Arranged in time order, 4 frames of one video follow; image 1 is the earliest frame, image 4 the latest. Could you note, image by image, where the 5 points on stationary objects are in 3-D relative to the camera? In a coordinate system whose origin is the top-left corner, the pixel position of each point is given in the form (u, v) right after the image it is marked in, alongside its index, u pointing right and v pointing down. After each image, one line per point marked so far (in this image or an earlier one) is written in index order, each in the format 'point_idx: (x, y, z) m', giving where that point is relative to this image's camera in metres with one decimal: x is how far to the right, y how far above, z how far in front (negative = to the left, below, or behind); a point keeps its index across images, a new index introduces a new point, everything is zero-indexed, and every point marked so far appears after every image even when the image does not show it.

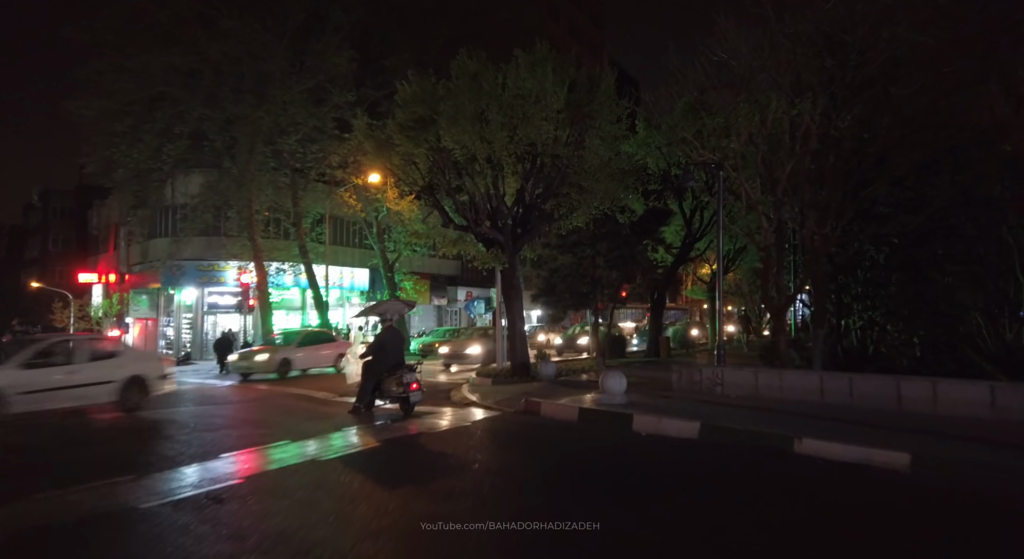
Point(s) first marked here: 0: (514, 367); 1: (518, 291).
0: (0.0, -2.3, +14.4) m
1: (+0.2, -0.3, +14.8) m
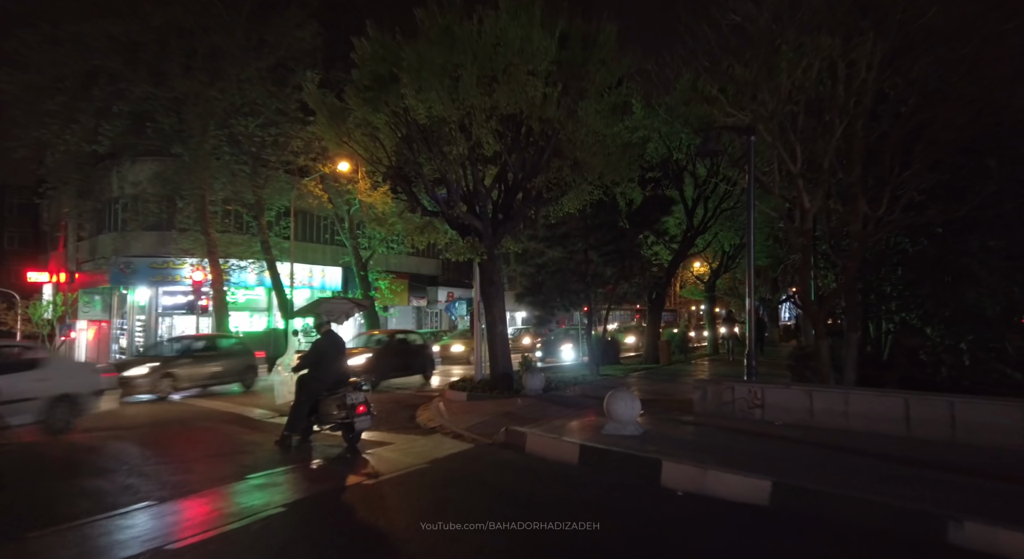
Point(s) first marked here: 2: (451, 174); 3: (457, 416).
0: (-0.4, -2.2, +12.2) m
1: (-0.3, -0.2, +12.5) m
2: (-1.3, +2.2, +11.9) m
3: (-0.9, -2.3, +9.4) m
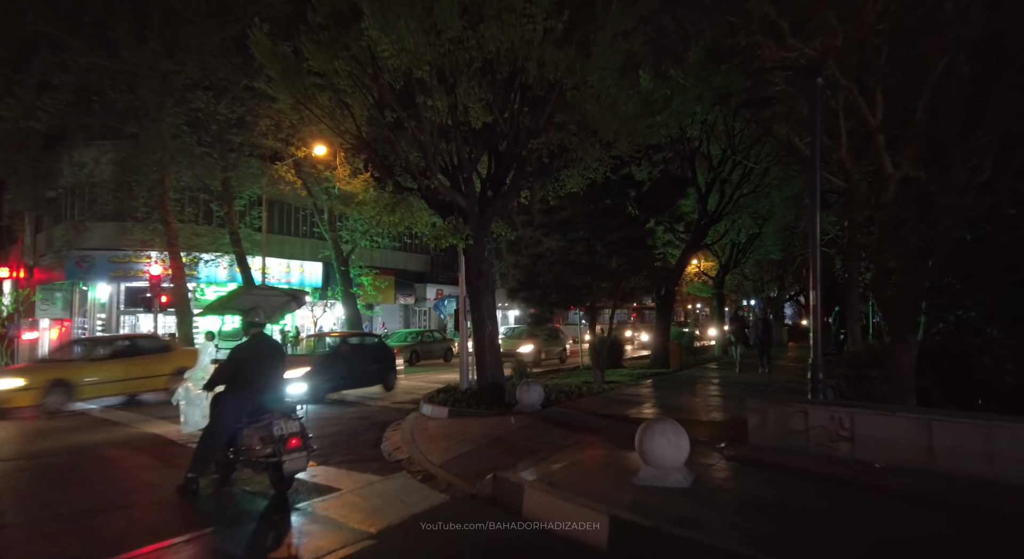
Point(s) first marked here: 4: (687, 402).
0: (-0.6, -2.0, +10.1) m
1: (-0.4, 0.0, +10.4) m
2: (-1.4, +2.4, +9.8) m
3: (-1.0, -2.1, +7.3) m
4: (+3.0, -2.1, +9.5) m
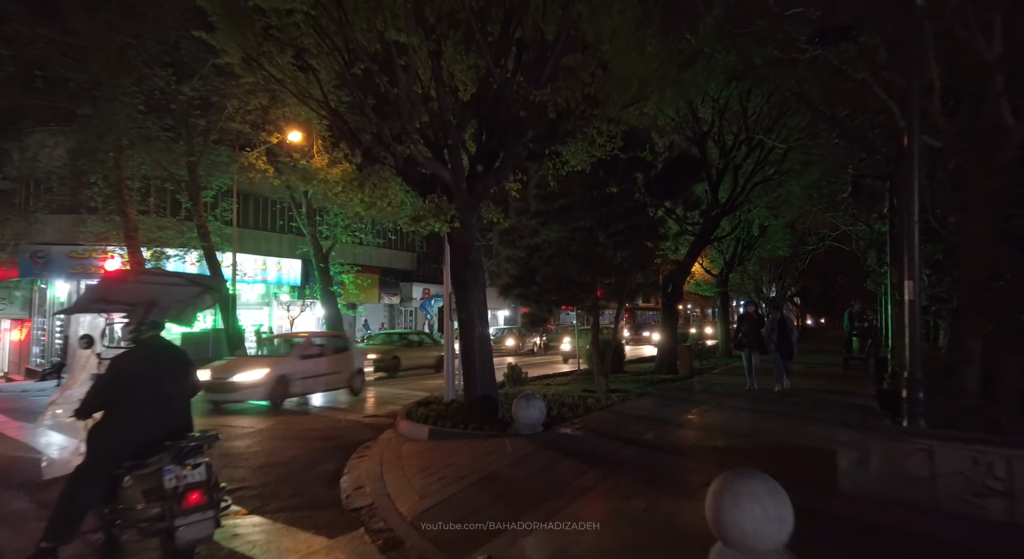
0: (-0.7, -1.9, +8.5) m
1: (-0.5, +0.1, +8.8) m
2: (-1.5, +2.5, +8.2) m
3: (-1.1, -2.0, +5.6) m
4: (+2.9, -2.0, +7.9) m
